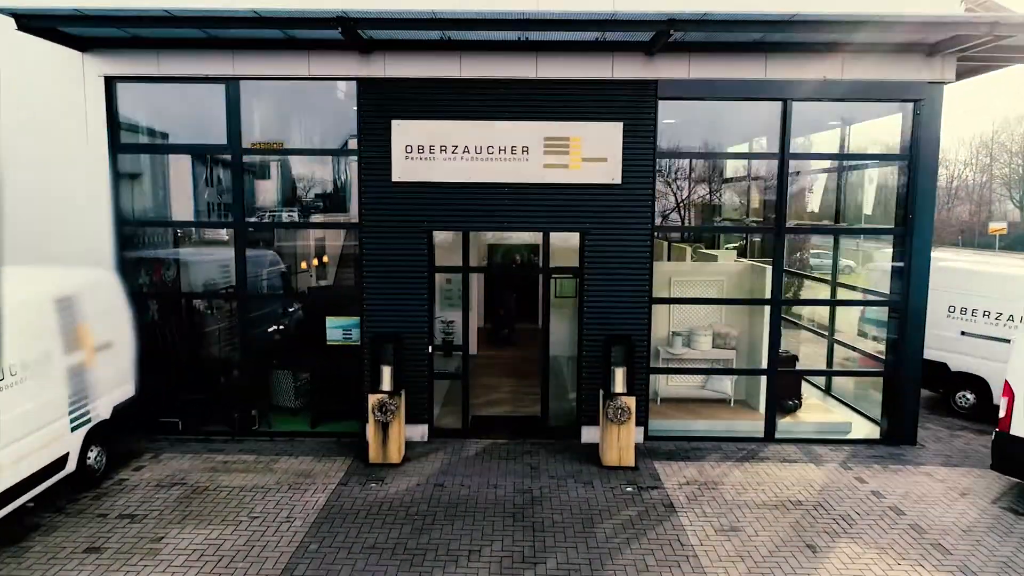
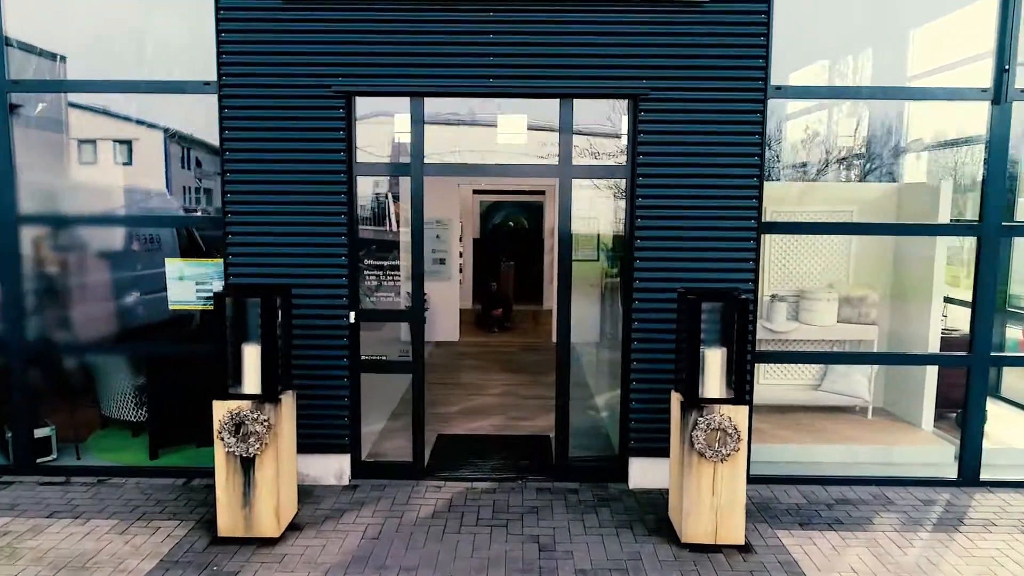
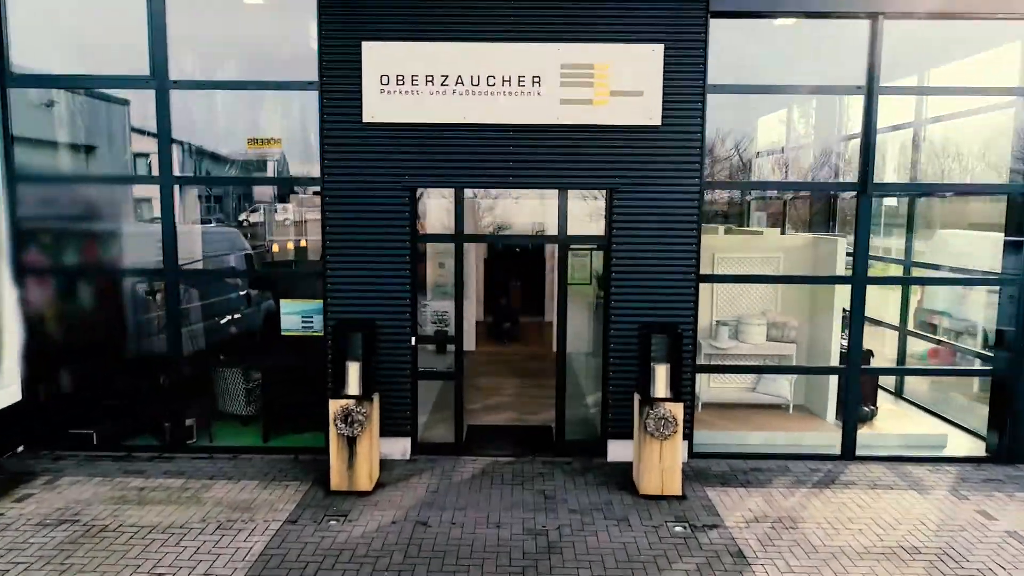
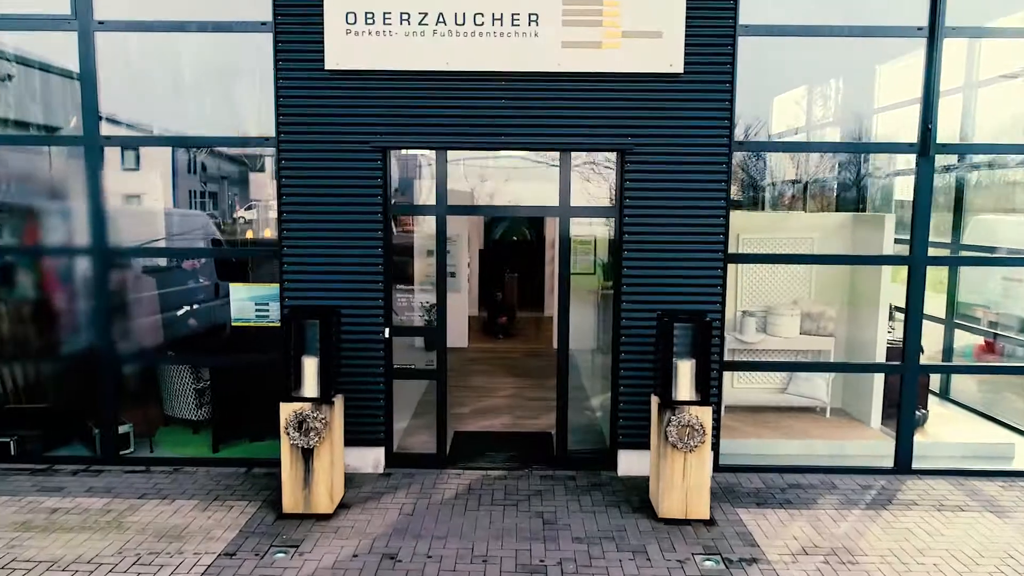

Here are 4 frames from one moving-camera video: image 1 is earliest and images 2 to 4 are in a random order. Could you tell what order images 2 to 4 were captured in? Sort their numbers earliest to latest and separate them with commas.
3, 4, 2
